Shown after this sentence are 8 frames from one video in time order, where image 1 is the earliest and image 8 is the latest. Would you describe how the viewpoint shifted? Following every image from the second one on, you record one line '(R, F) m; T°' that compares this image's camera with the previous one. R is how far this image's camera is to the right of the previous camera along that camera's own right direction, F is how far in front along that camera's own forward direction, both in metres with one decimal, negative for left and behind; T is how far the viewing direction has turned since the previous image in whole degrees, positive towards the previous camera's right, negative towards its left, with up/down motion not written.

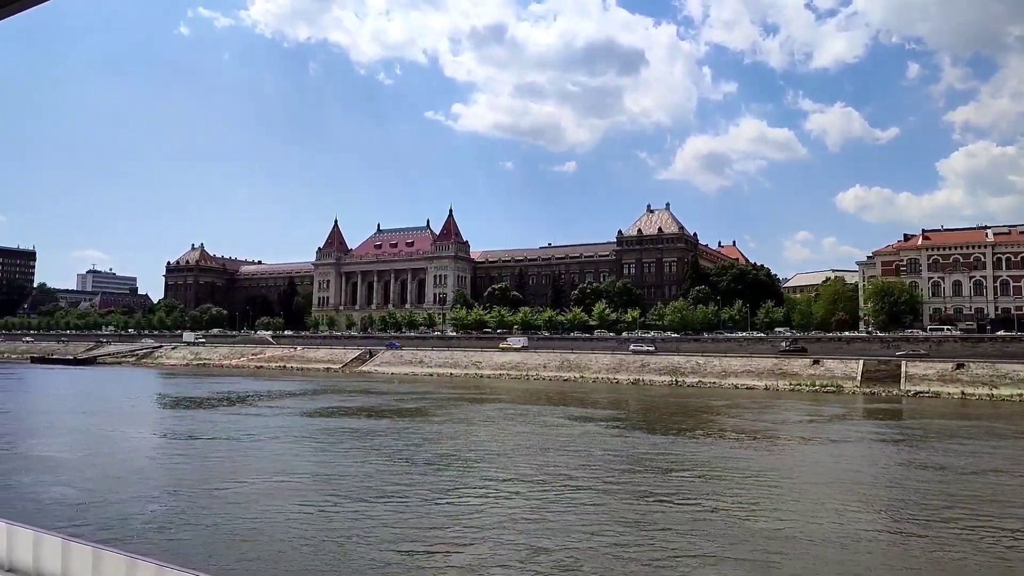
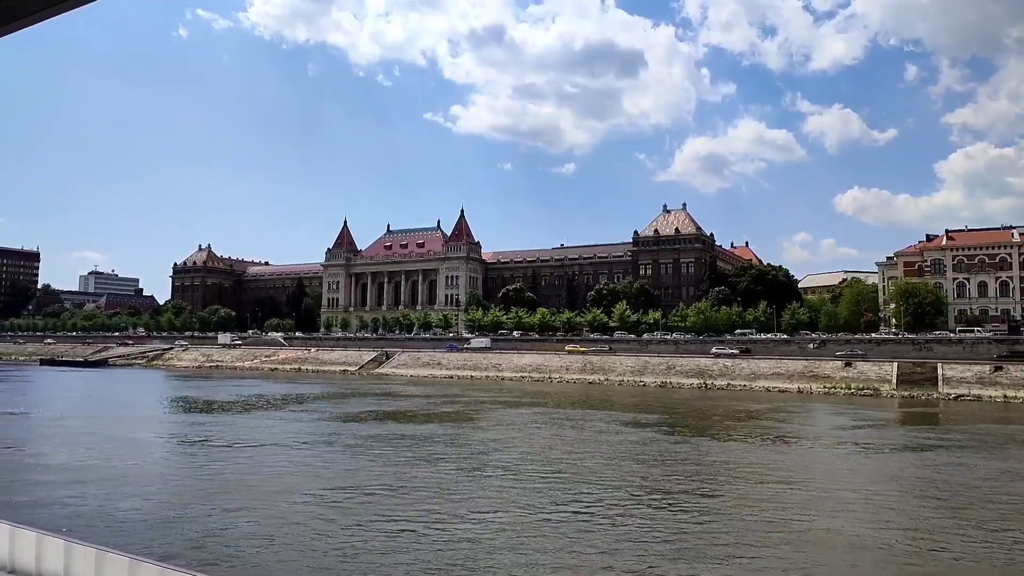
(-1.2, +0.7) m; 0°
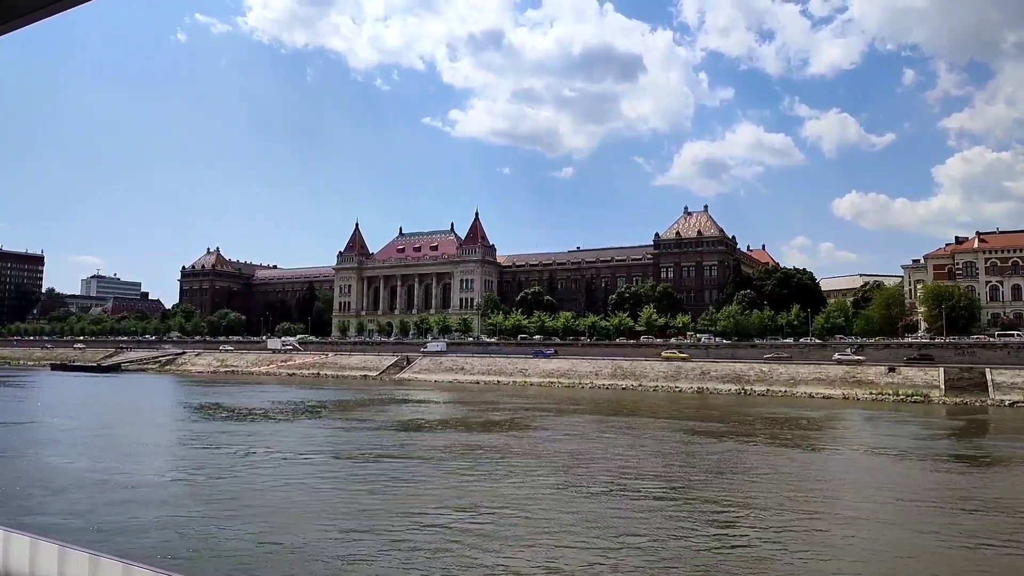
(-1.5, +0.9) m; 0°
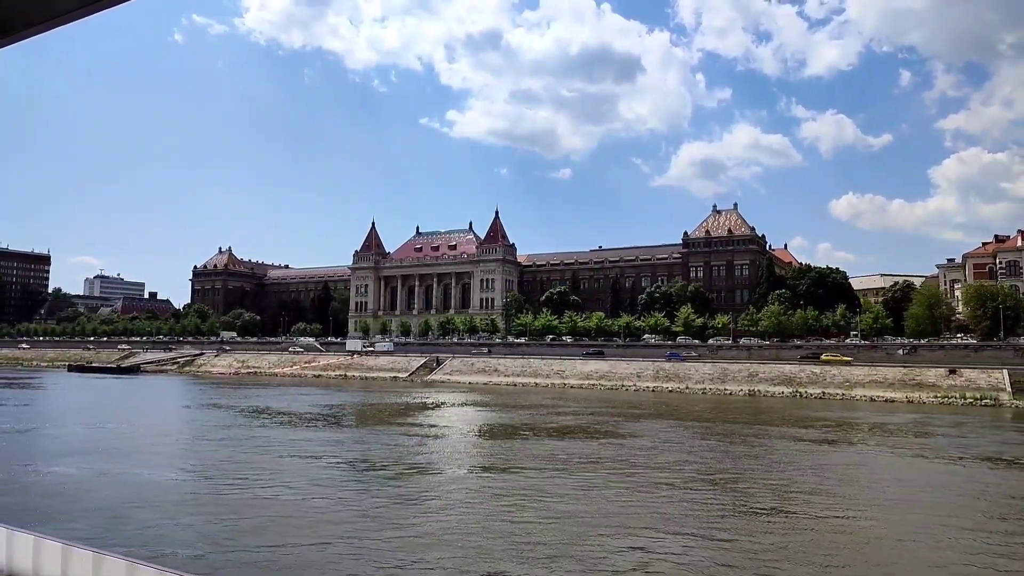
(-2.0, +1.1) m; 0°
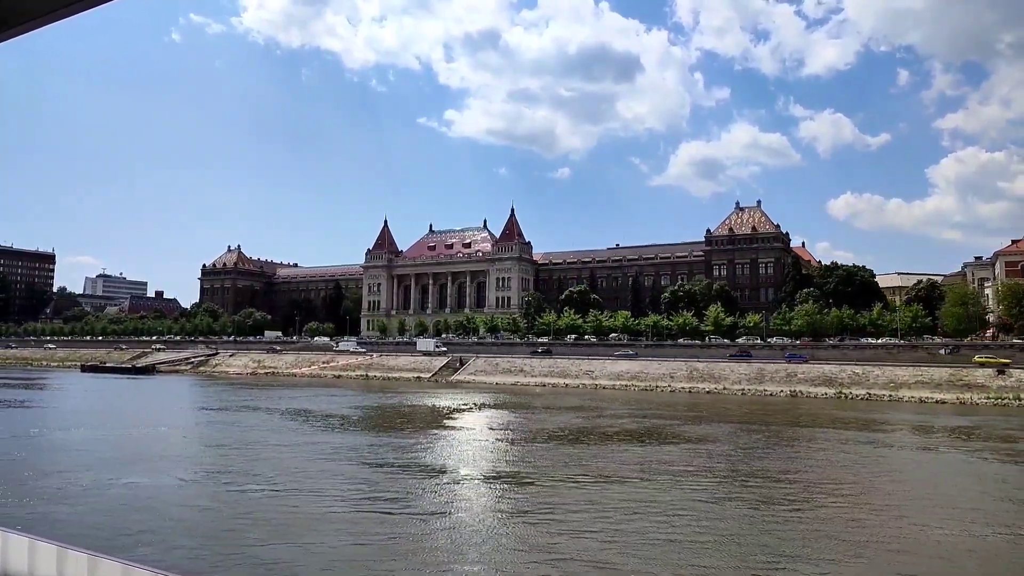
(-1.5, +0.9) m; 0°
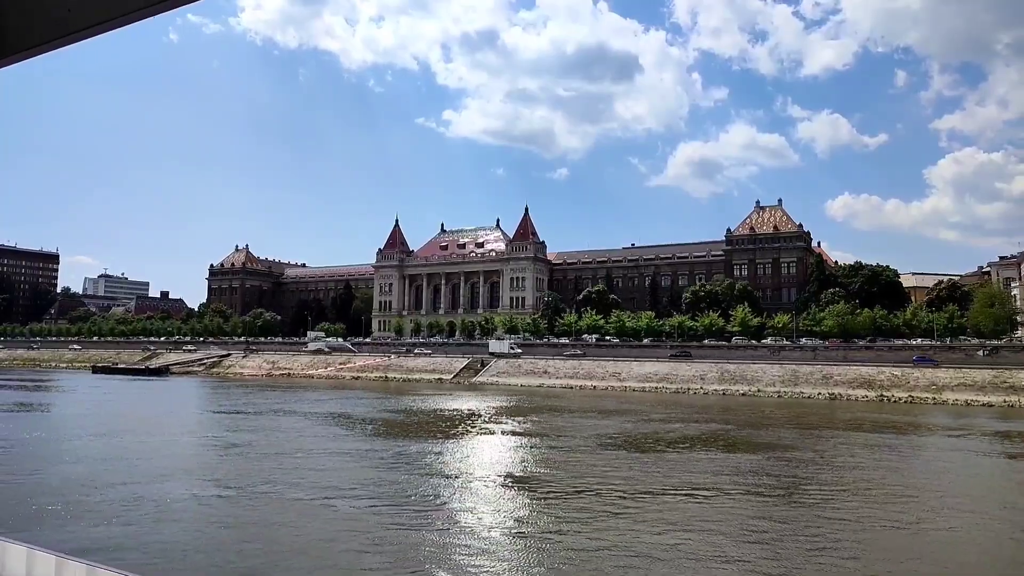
(-1.4, +0.8) m; 0°
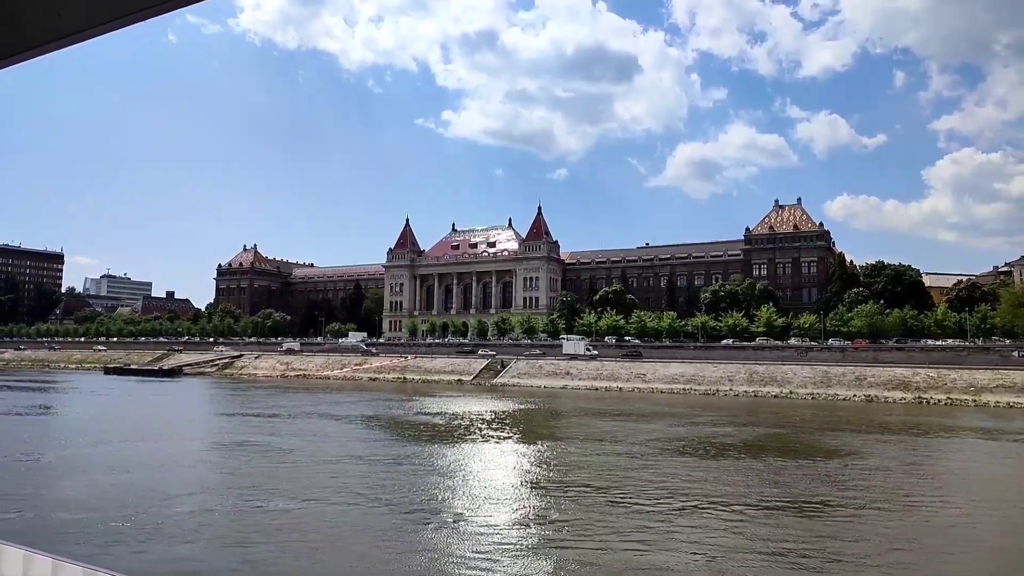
(-1.2, +0.7) m; 0°
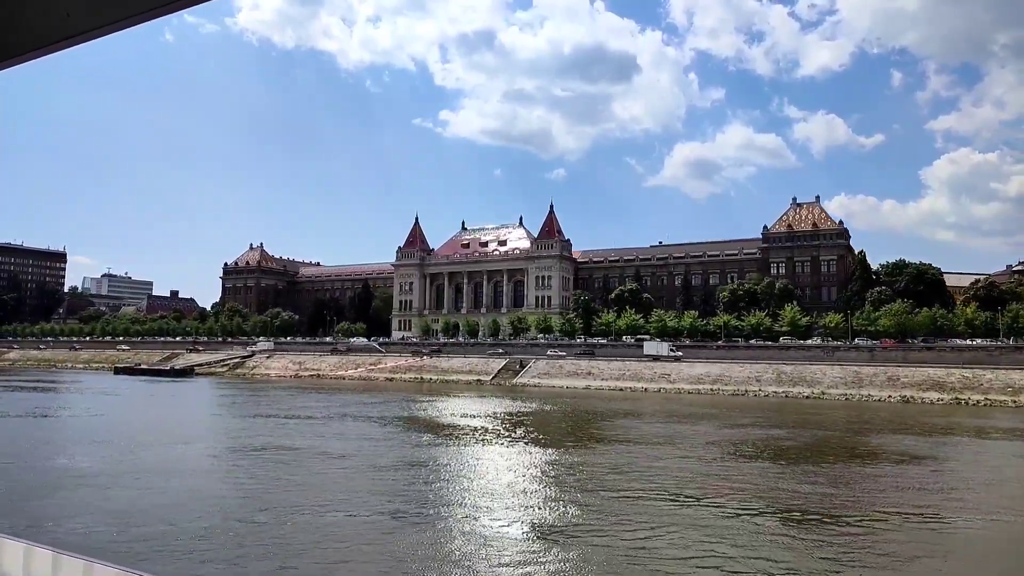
(-1.1, +0.7) m; 0°
